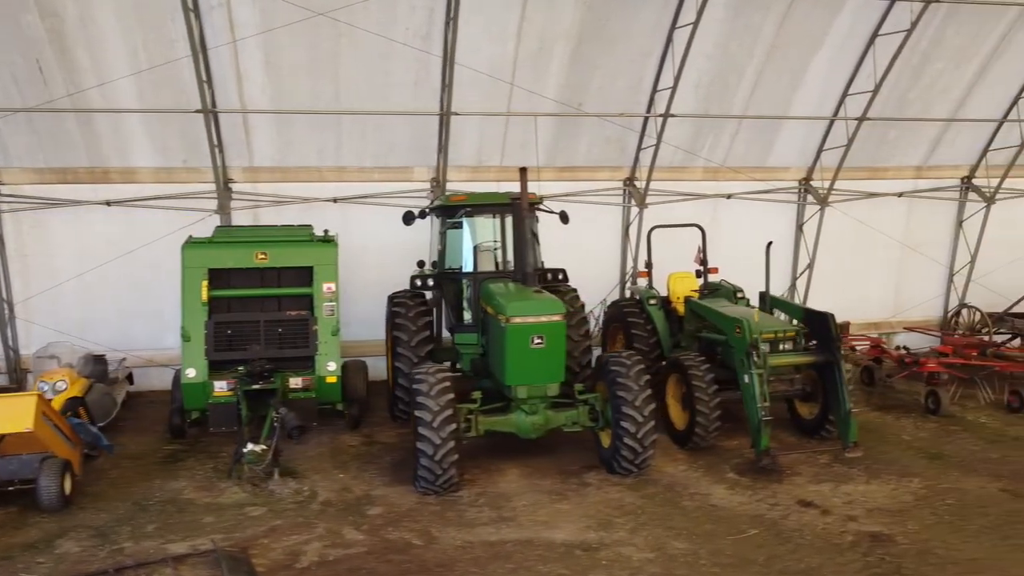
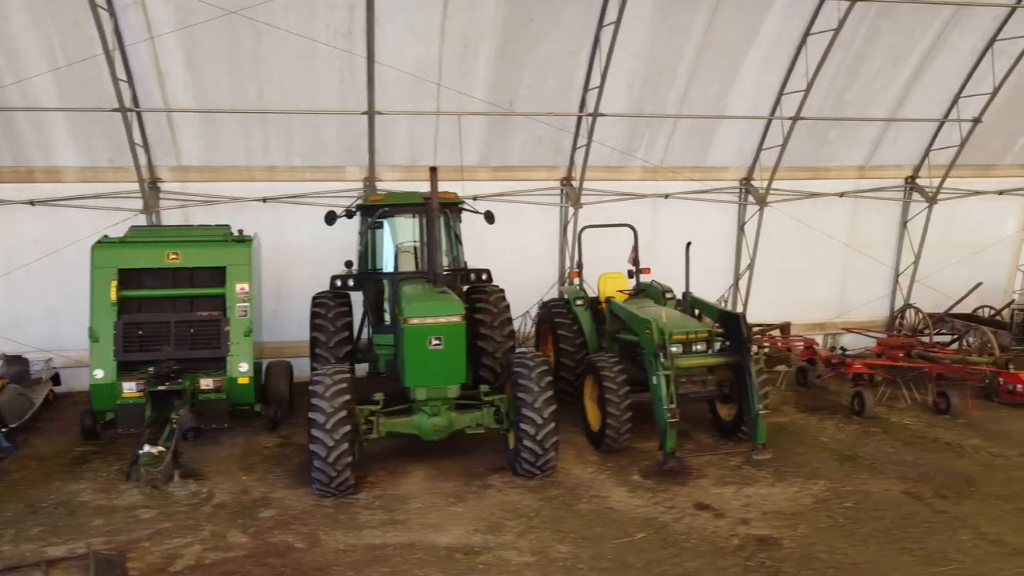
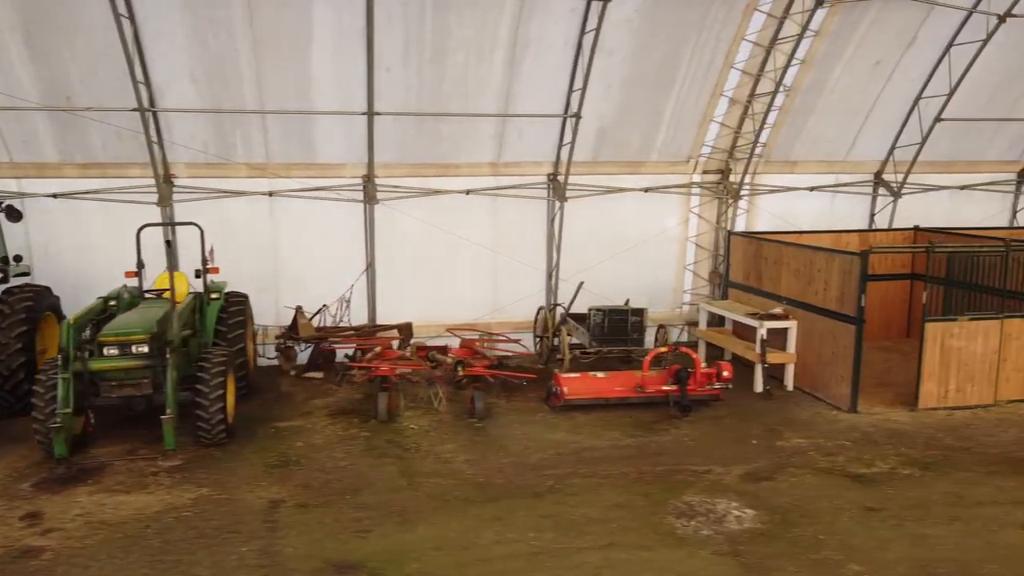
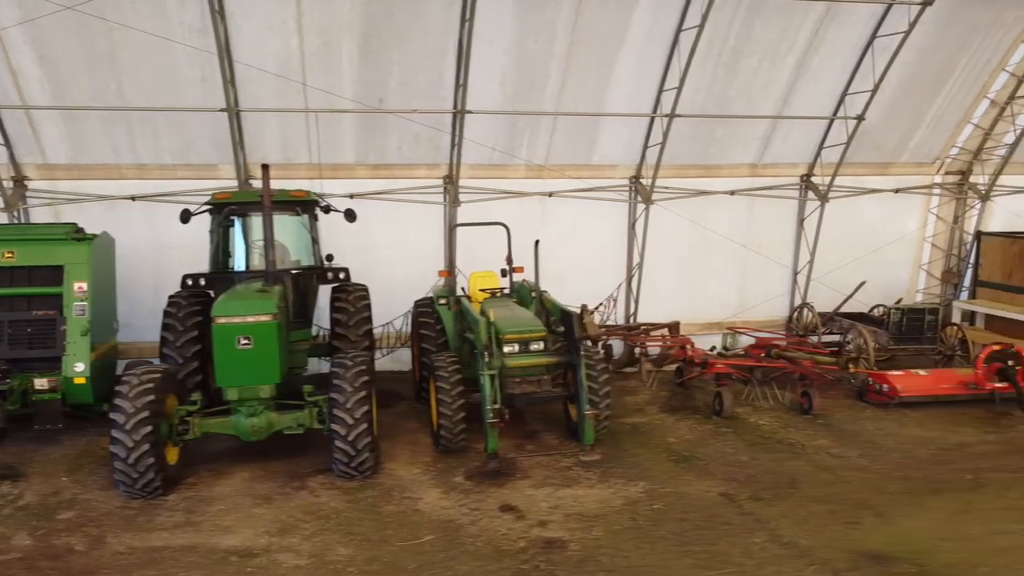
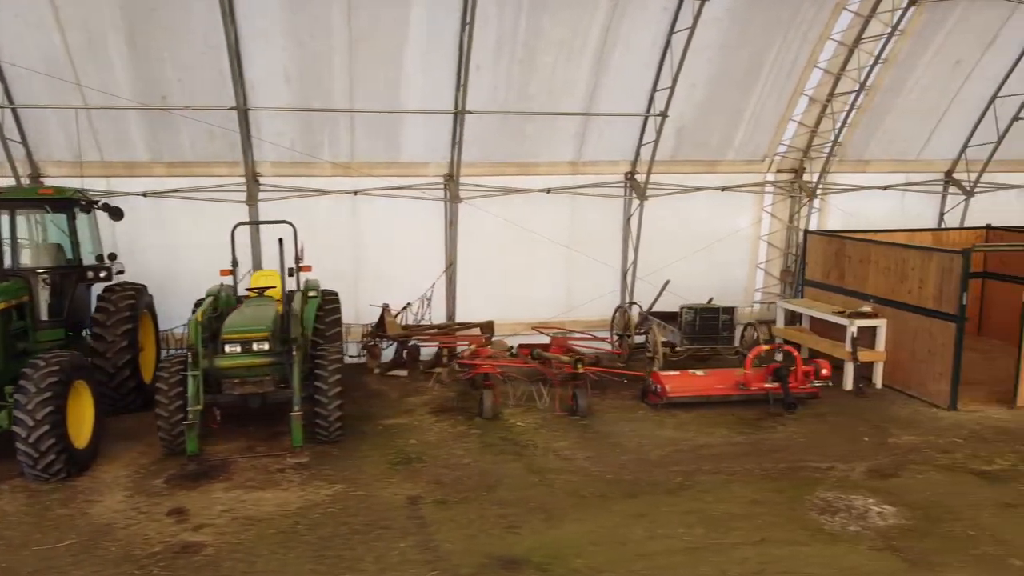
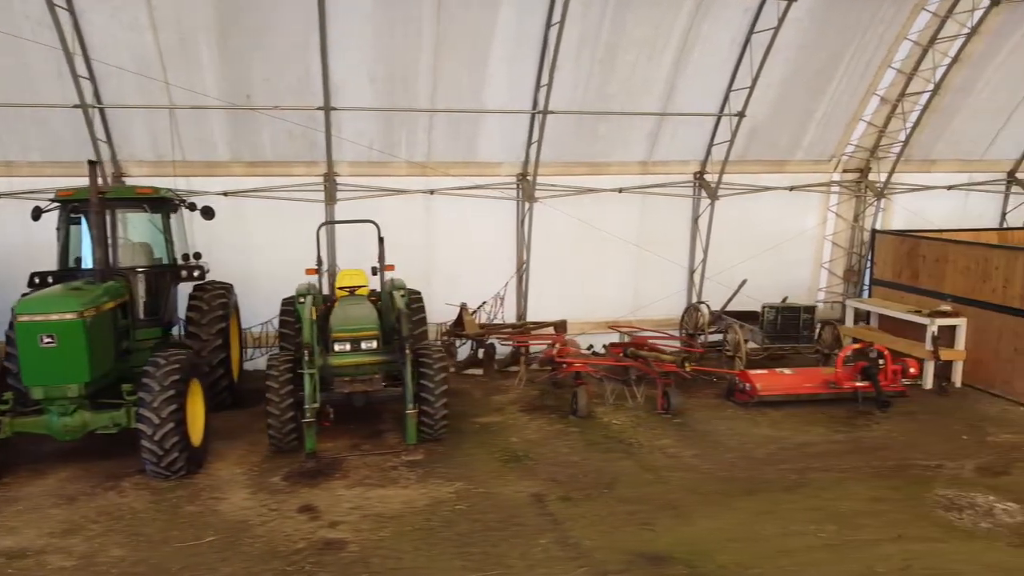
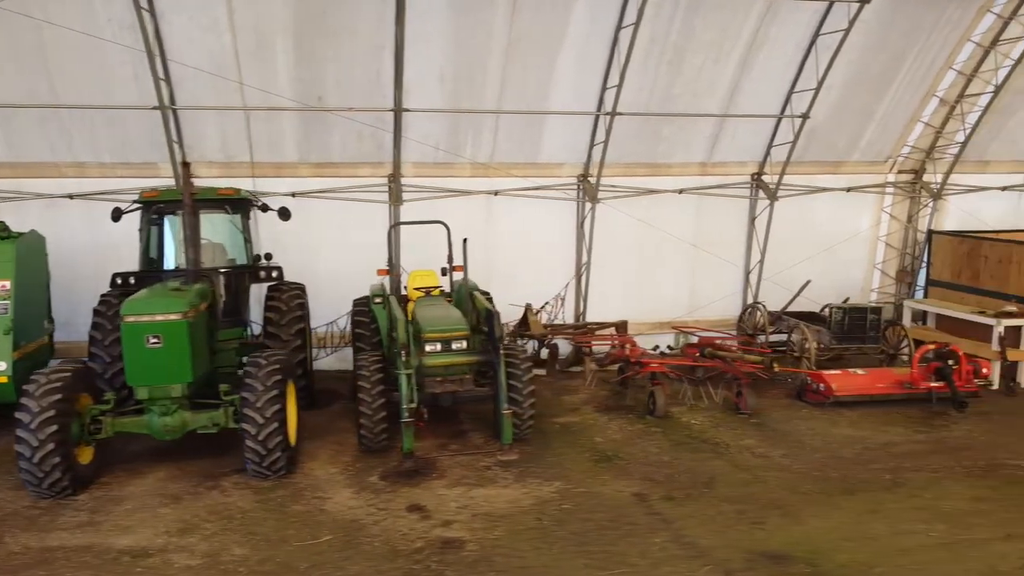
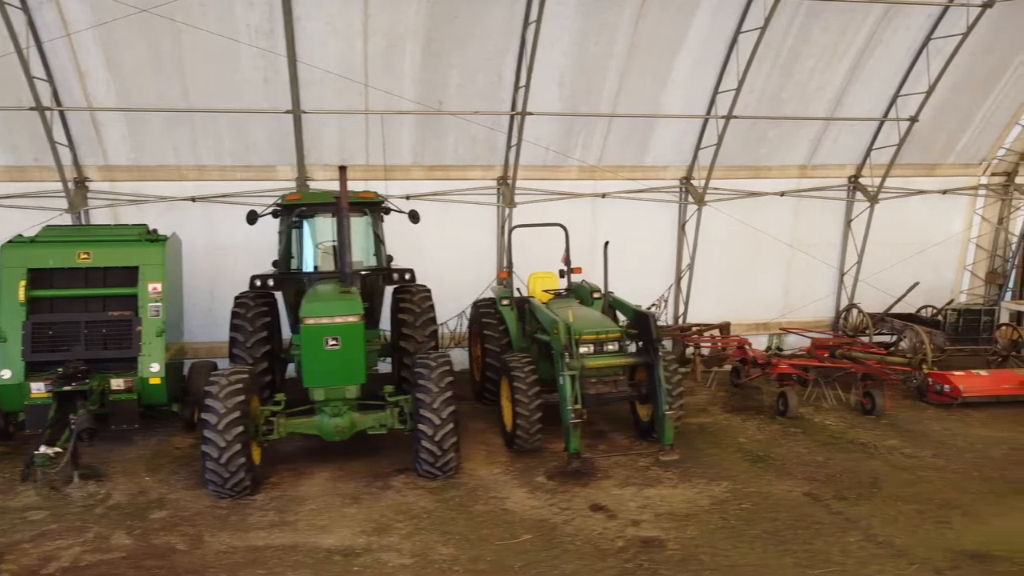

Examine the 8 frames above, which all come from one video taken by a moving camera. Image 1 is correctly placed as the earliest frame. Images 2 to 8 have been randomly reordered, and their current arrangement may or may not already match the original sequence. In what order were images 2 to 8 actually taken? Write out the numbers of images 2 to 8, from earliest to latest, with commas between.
2, 8, 4, 7, 6, 5, 3
